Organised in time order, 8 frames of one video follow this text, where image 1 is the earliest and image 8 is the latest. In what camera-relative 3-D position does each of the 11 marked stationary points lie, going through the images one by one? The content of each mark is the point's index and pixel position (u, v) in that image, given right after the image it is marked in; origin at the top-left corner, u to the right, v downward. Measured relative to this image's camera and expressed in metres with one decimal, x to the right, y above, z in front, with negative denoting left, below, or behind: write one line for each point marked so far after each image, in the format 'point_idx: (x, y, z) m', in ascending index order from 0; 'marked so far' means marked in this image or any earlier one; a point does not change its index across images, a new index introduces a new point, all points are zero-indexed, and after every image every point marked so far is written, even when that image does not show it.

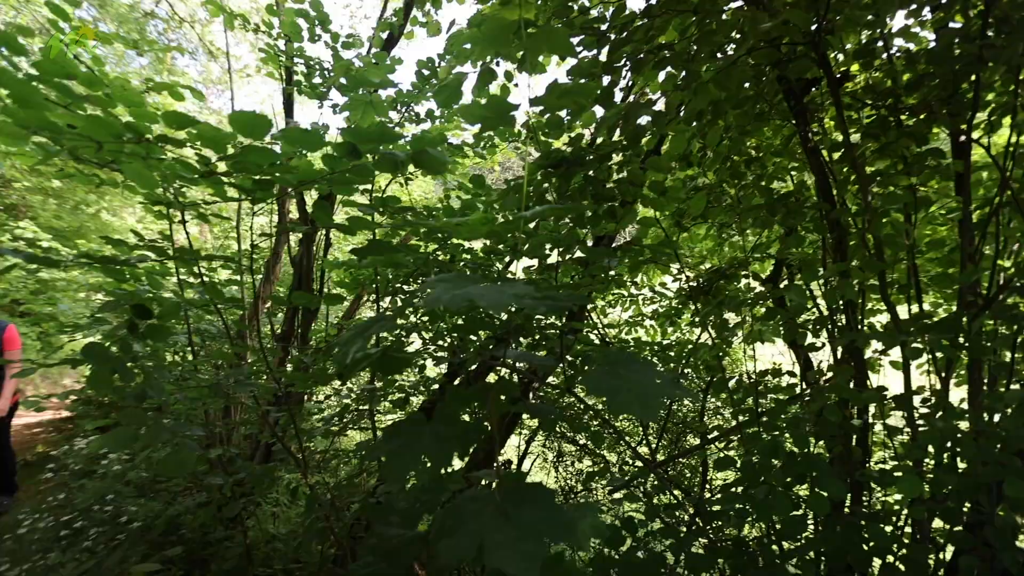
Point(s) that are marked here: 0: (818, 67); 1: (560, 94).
0: (+1.5, +1.1, +2.6) m
1: (+0.2, +0.8, +2.0) m
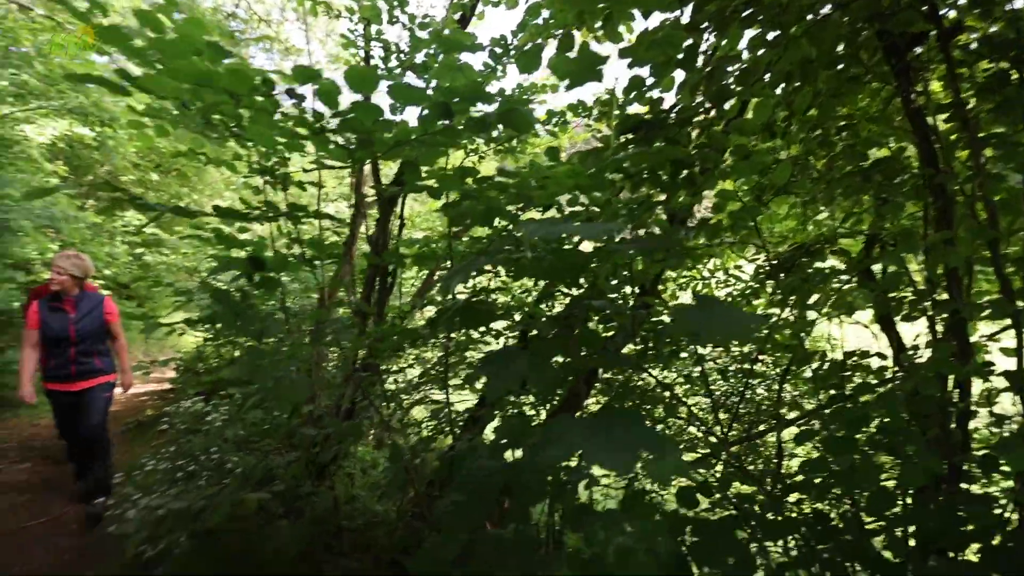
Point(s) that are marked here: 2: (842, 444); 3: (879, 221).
0: (+1.9, +1.2, +2.4) m
1: (+0.5, +0.9, +2.0) m
2: (+1.3, -0.6, +2.1) m
3: (+1.8, +0.3, +2.6) m
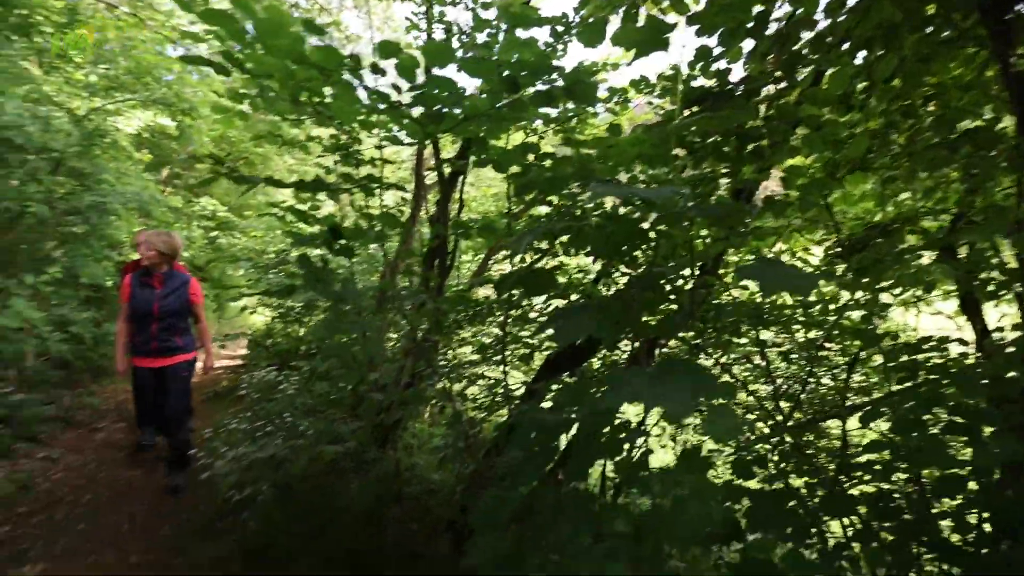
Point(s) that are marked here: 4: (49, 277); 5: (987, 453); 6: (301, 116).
0: (+2.2, +1.3, +2.2) m
1: (+0.7, +1.0, +1.9) m
2: (+1.6, -0.5, +2.0) m
3: (+2.1, +0.4, +2.4) m
4: (-4.9, +0.1, +5.4) m
5: (+1.7, -0.6, +1.8) m
6: (-1.0, +0.8, +2.5) m
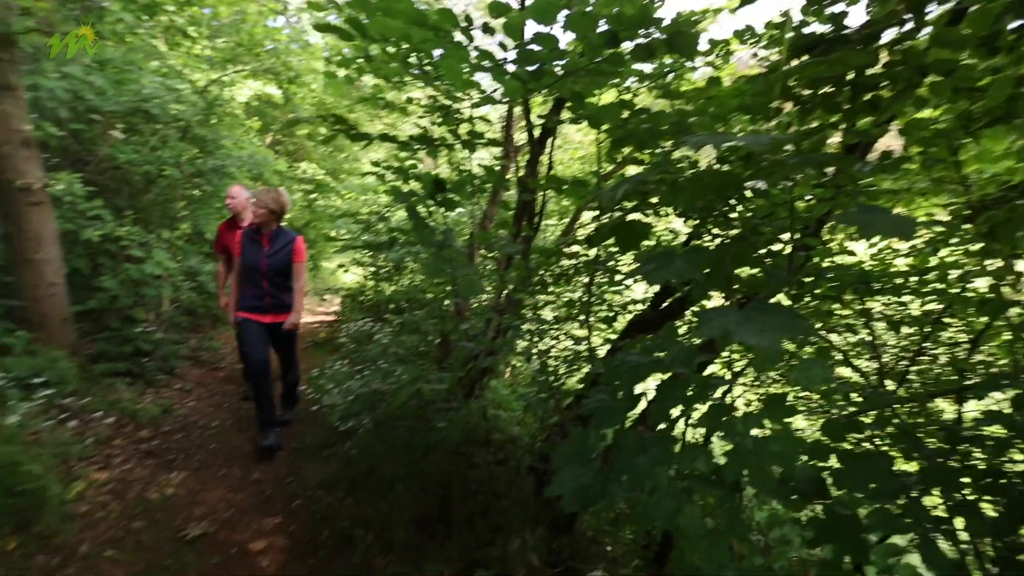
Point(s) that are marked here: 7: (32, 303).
0: (+2.6, +1.4, +1.8) m
1: (+1.1, +1.1, +1.8) m
2: (+1.9, -0.4, +1.8) m
3: (+2.5, +0.6, +2.1) m
4: (-3.9, +0.7, +6.1) m
5: (+2.0, -0.5, +1.7) m
6: (-0.6, +1.1, +2.6) m
7: (-4.3, -0.2, +4.6) m
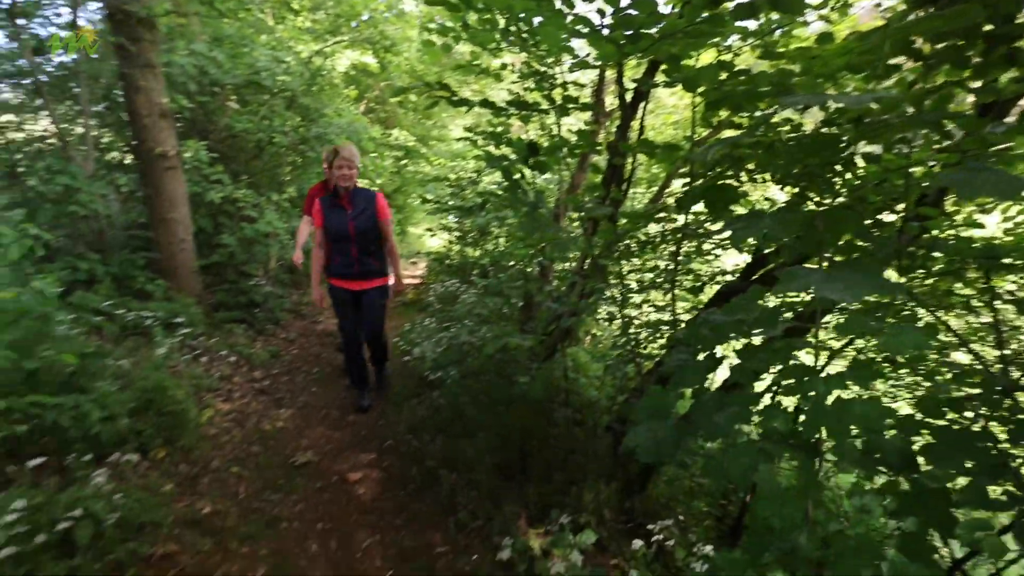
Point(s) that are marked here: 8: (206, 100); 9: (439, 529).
0: (+2.9, +1.4, +1.4) m
1: (+1.4, +1.2, +1.6) m
2: (+2.1, -0.4, +1.6) m
3: (+2.9, +0.6, +1.7) m
4: (-2.9, +1.2, +6.7) m
5: (+2.2, -0.5, +1.4) m
6: (-0.1, +1.3, +2.7) m
7: (-3.5, +0.3, +5.3) m
8: (-3.5, +2.1, +5.9) m
9: (-0.4, -1.3, +2.9) m
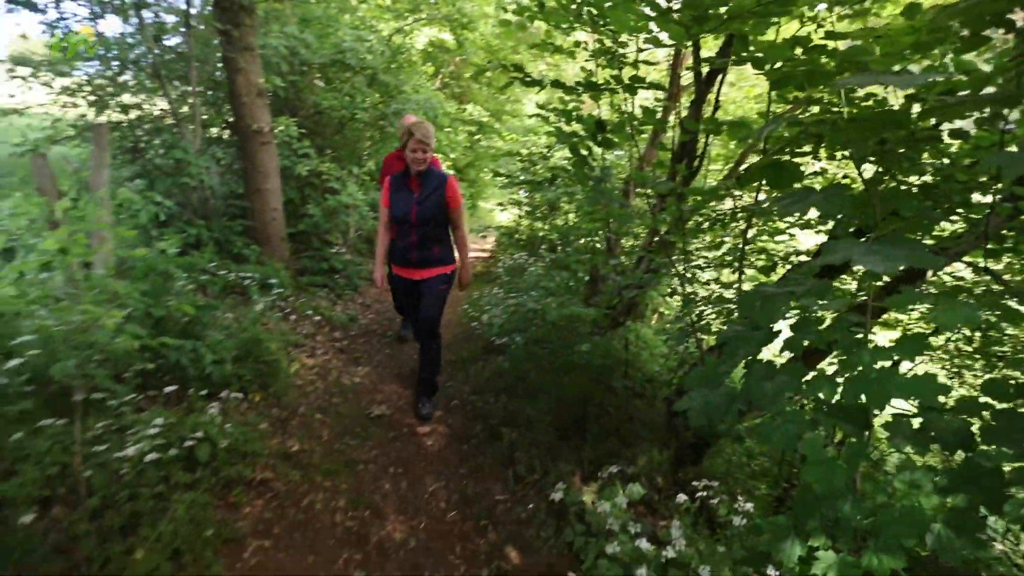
0: (+3.1, +1.4, +1.1) m
1: (+1.7, +1.3, +1.5) m
2: (+2.3, -0.3, +1.5) m
3: (+3.1, +0.6, +1.5) m
4: (-2.0, +1.6, +7.1) m
5: (+2.4, -0.5, +1.3) m
6: (+0.3, +1.4, +2.7) m
7: (-2.8, +0.7, +5.8) m
8: (-2.6, +2.6, +6.3) m
9: (-0.1, -1.2, +3.1) m
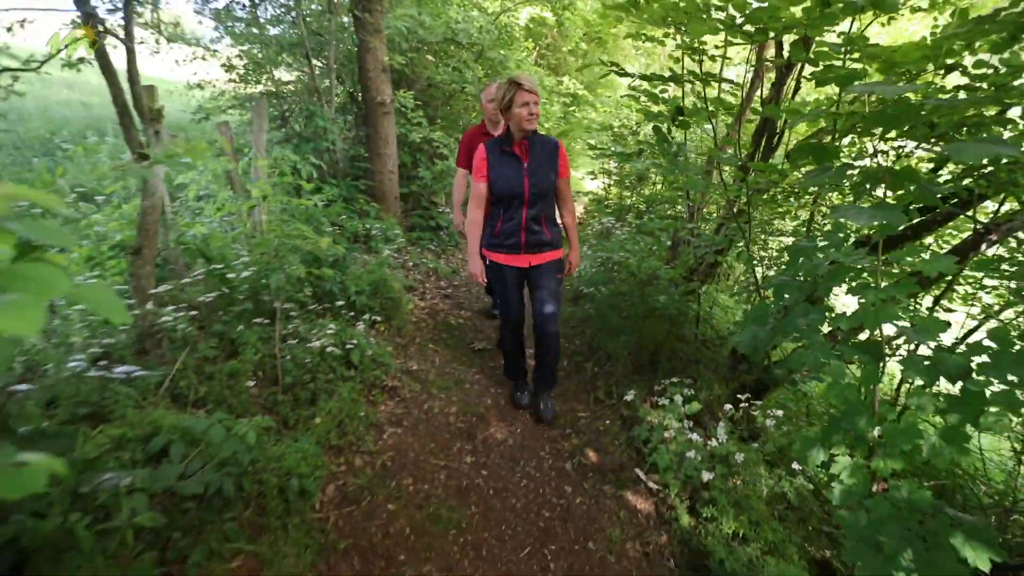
0: (+3.4, +1.4, +1.1) m
1: (+2.1, +1.4, +1.7) m
2: (+2.6, -0.3, +1.7) m
3: (+3.5, +0.6, +1.5) m
4: (-0.6, +2.3, +7.7) m
5: (+2.7, -0.4, +1.6) m
6: (+0.9, +1.7, +3.1) m
7: (-1.7, +1.3, +6.7) m
8: (-1.3, +3.2, +7.1) m
9: (+0.5, -0.8, +3.7) m
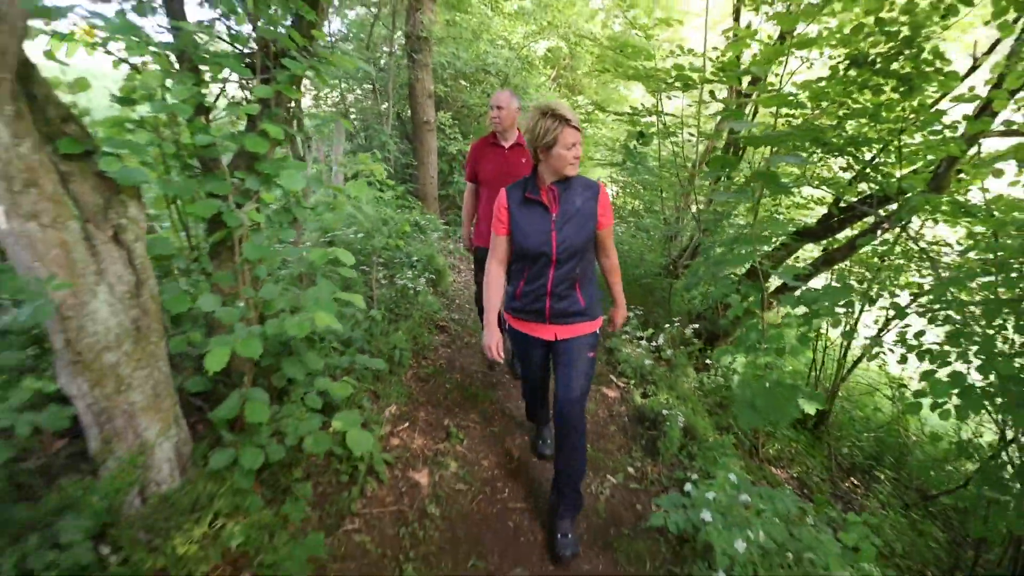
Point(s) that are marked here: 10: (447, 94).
0: (+3.5, +1.7, +2.6) m
1: (+2.2, +1.7, +3.3) m
2: (+2.7, +0.1, +3.2) m
3: (+3.6, +0.9, +3.0) m
4: (-0.3, +2.5, +9.4) m
5: (+2.8, -0.1, +3.0) m
6: (+1.1, +2.0, +4.7) m
7: (-1.4, +1.6, +8.4) m
8: (-1.0, +3.5, +8.8) m
9: (+0.6, -0.5, +5.3) m
10: (-1.1, +3.4, +9.2) m
